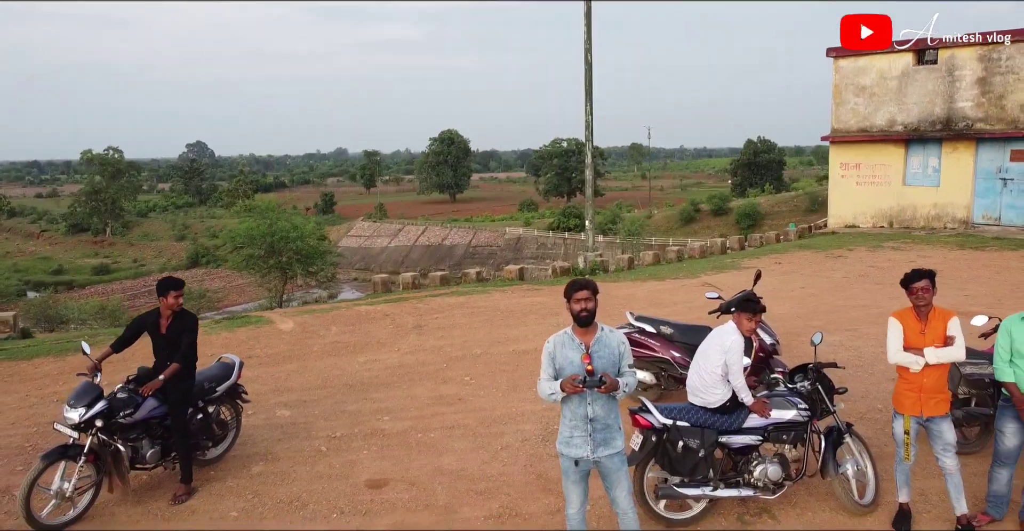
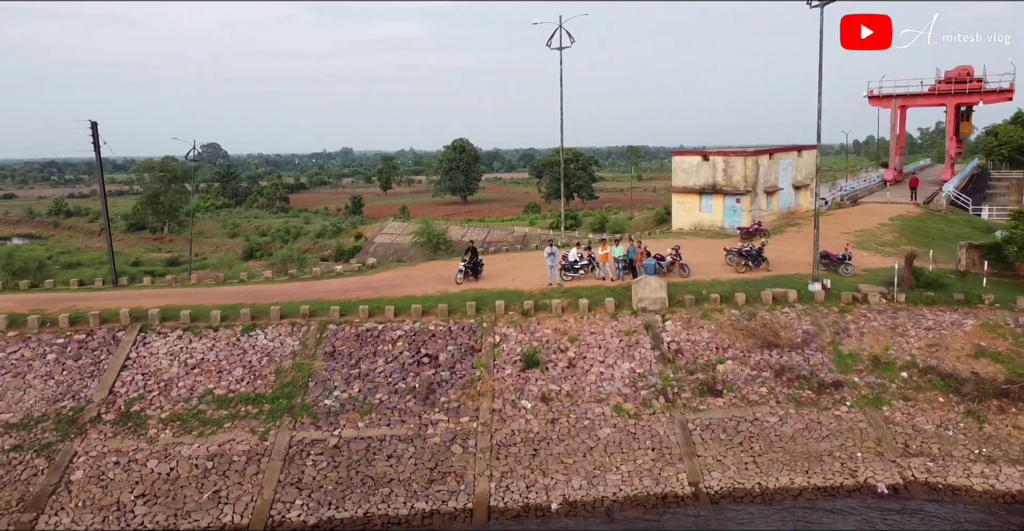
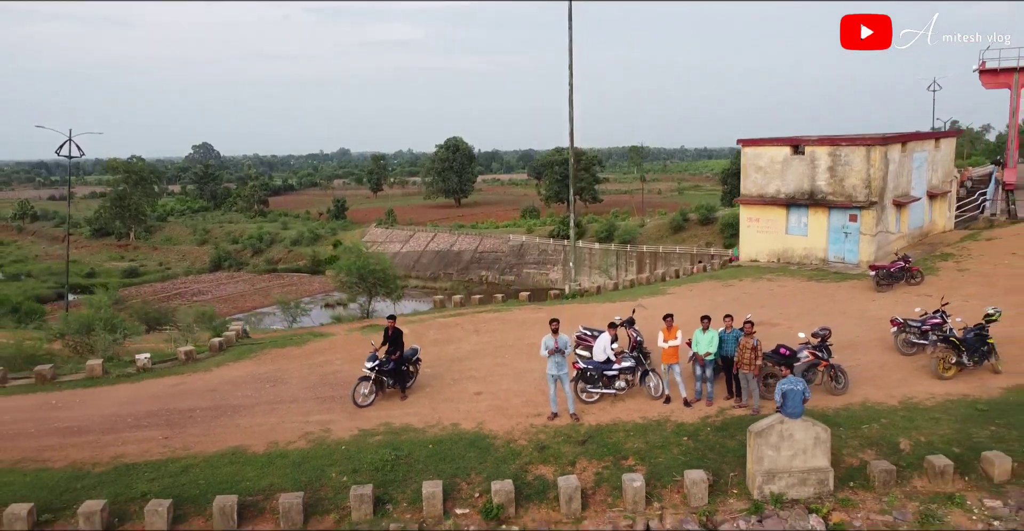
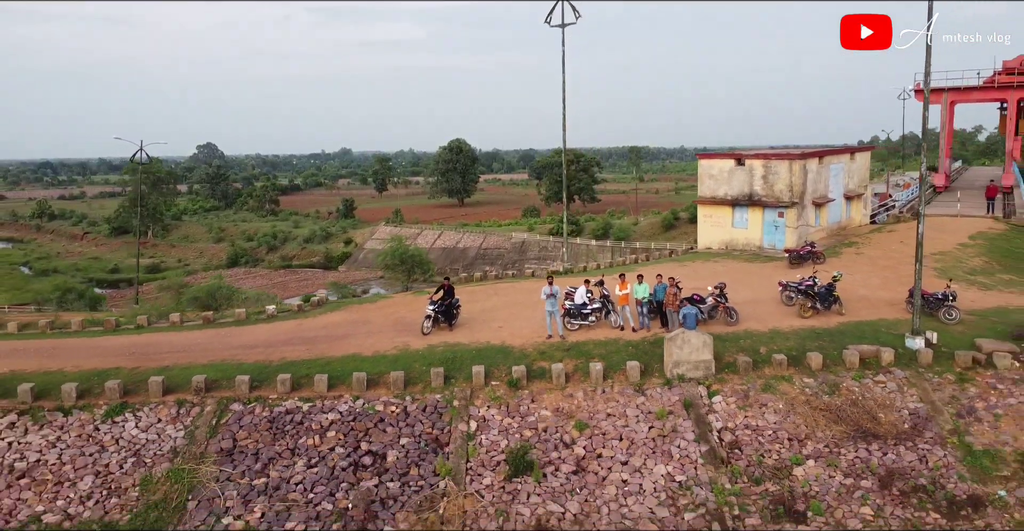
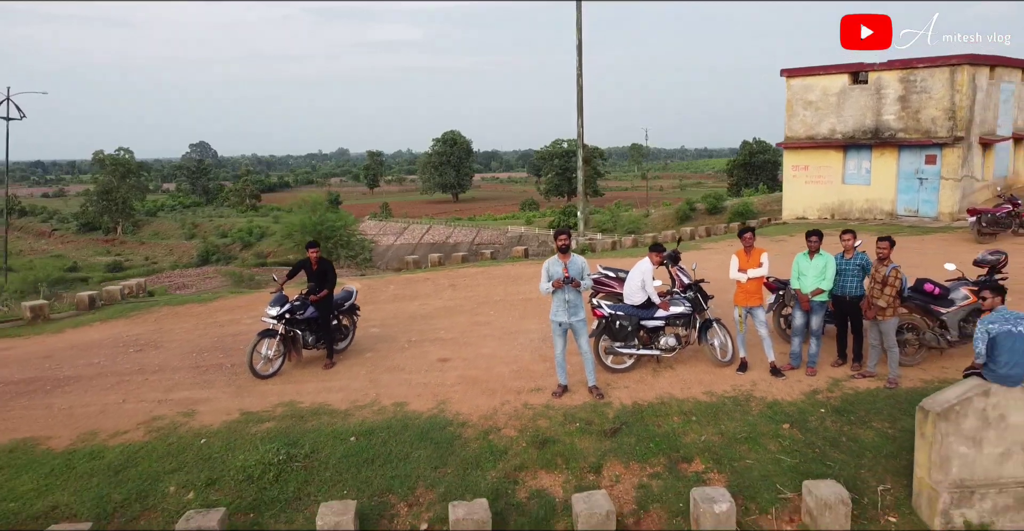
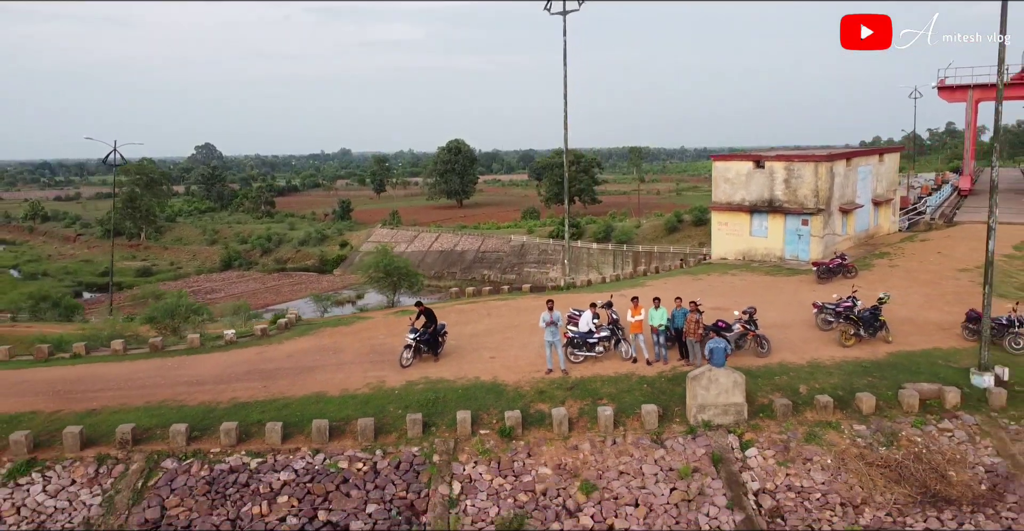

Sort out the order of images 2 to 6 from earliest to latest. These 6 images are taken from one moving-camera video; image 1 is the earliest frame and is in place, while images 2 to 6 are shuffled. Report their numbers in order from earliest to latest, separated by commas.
5, 3, 6, 4, 2
